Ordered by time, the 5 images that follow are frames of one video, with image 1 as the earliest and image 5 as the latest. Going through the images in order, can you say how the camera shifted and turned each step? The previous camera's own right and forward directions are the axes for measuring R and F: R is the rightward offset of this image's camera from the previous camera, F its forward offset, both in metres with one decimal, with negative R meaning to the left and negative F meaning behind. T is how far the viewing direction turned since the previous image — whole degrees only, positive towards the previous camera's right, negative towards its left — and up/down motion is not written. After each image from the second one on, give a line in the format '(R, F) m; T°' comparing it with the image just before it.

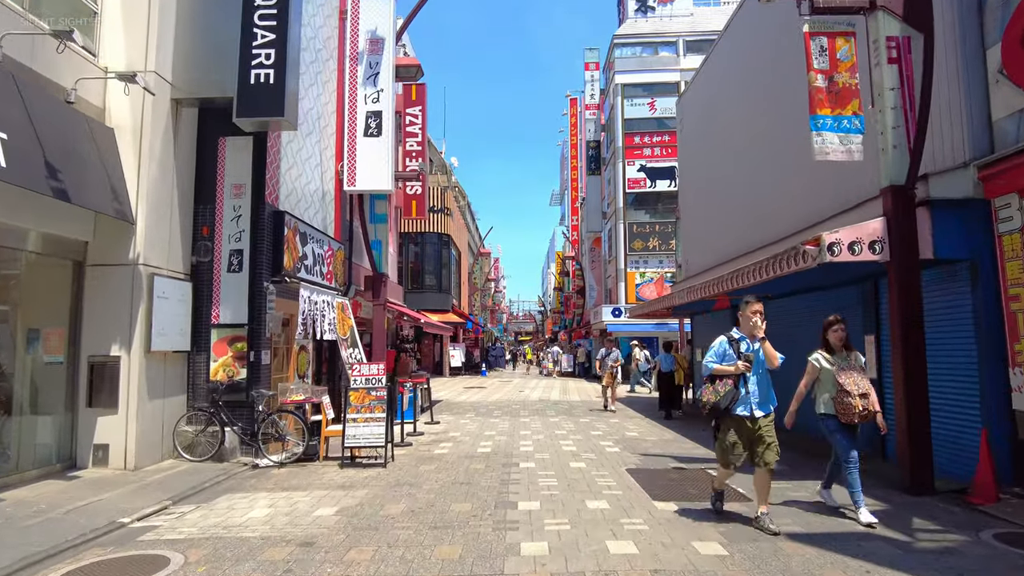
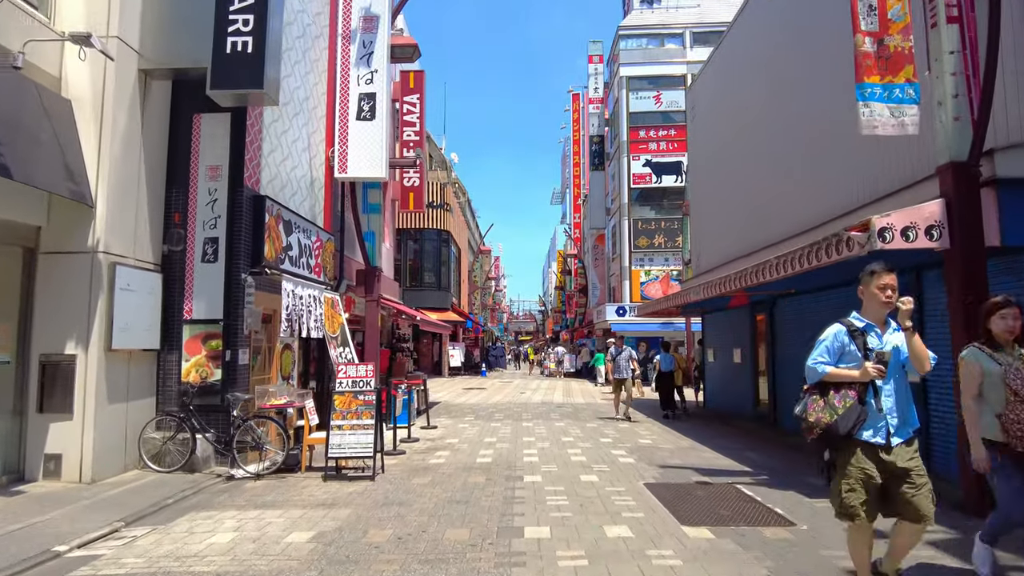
(0.0, +0.9) m; 0°
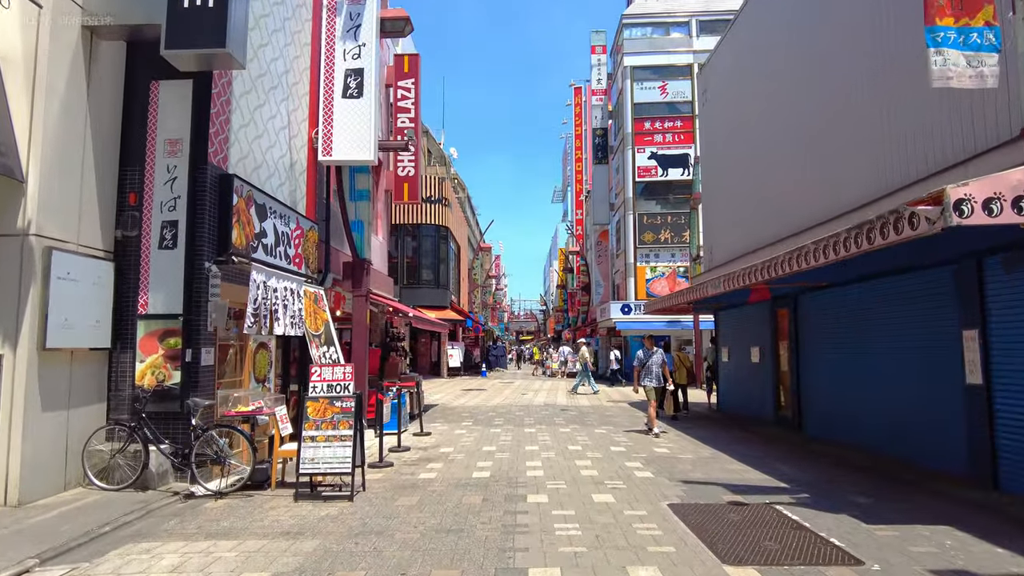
(0.0, +1.0) m; 0°
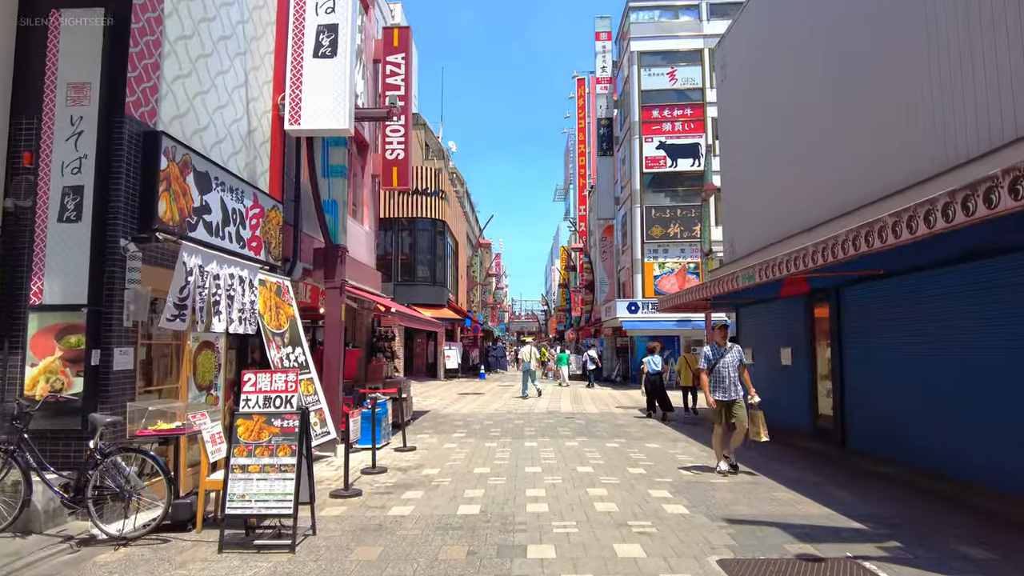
(0.0, +1.6) m; 0°
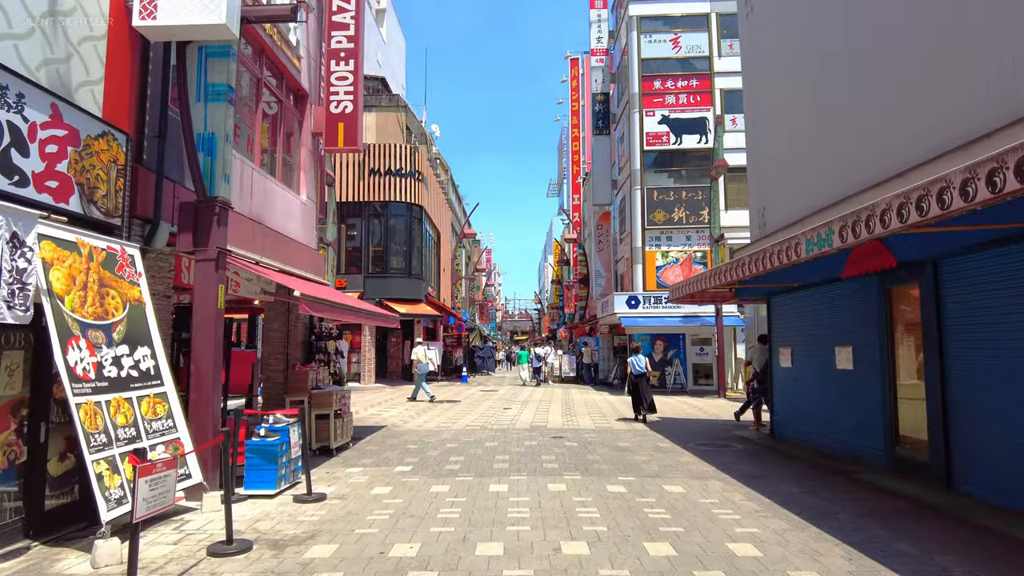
(+0.4, +3.1) m; 0°
